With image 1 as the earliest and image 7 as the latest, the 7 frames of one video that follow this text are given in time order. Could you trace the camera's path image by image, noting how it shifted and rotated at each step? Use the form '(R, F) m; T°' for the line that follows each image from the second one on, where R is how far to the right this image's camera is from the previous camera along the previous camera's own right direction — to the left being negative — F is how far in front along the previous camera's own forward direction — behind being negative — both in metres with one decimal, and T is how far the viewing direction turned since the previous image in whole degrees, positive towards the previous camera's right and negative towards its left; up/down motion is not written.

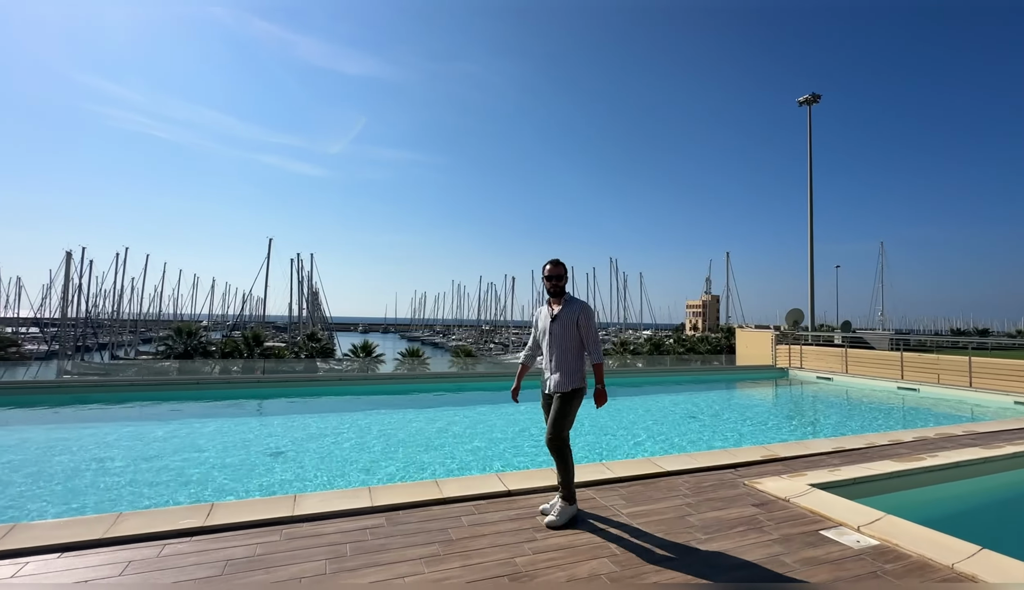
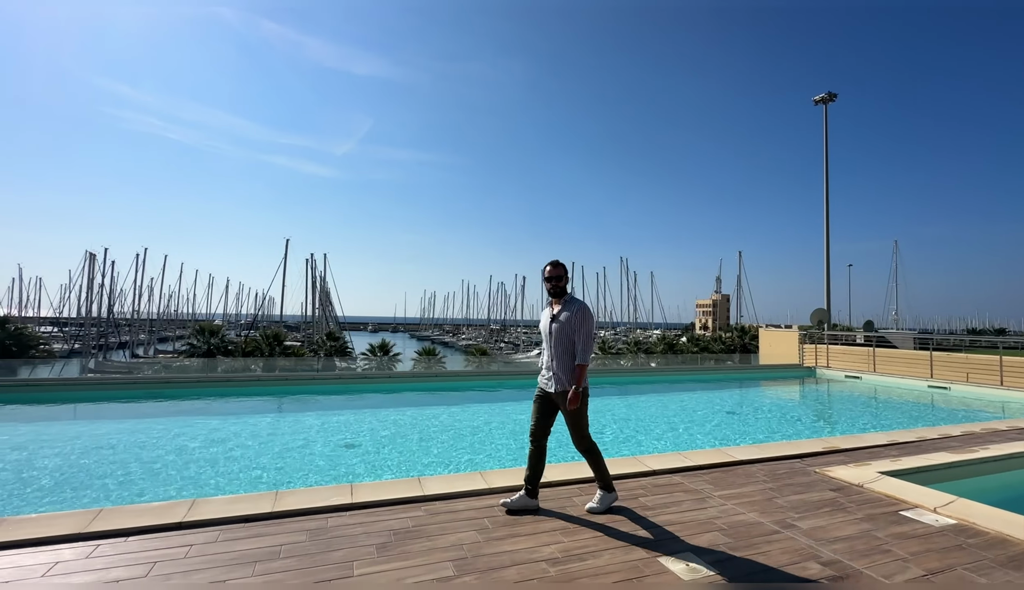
(-0.7, -0.4) m; -1°
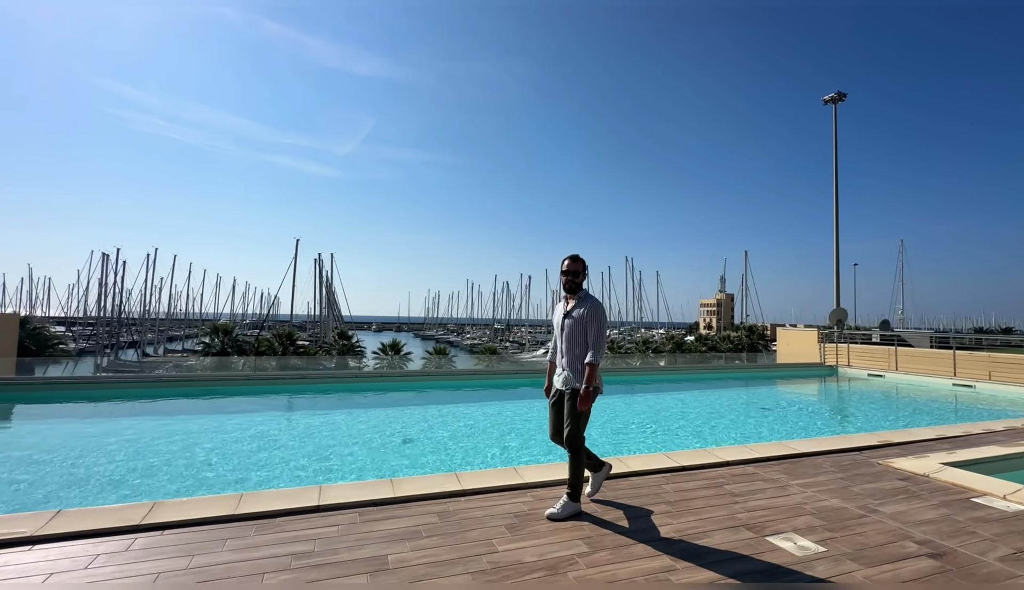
(-0.7, -0.2) m; 0°
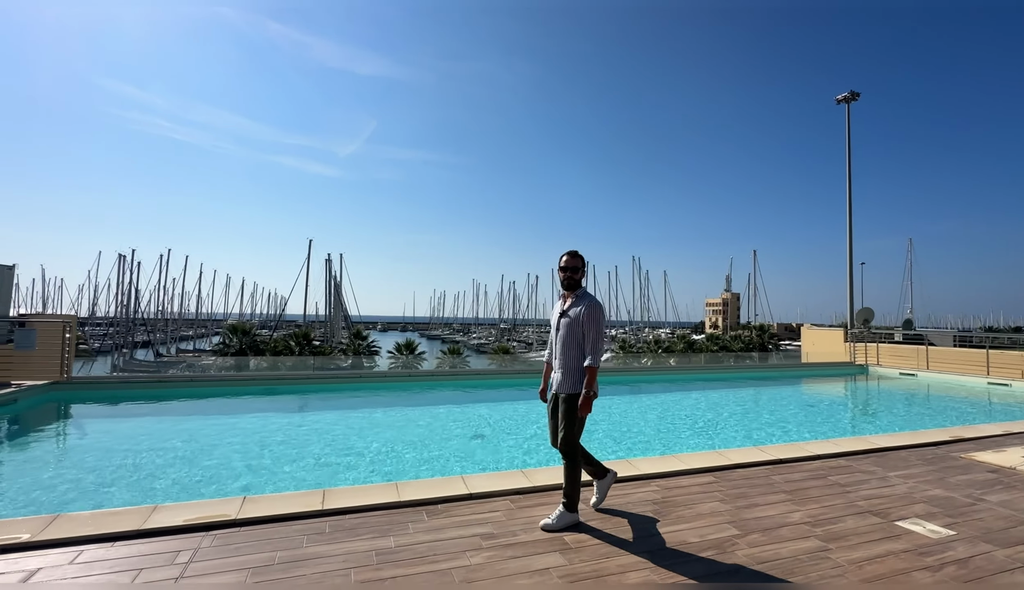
(-0.9, -0.3) m; 0°
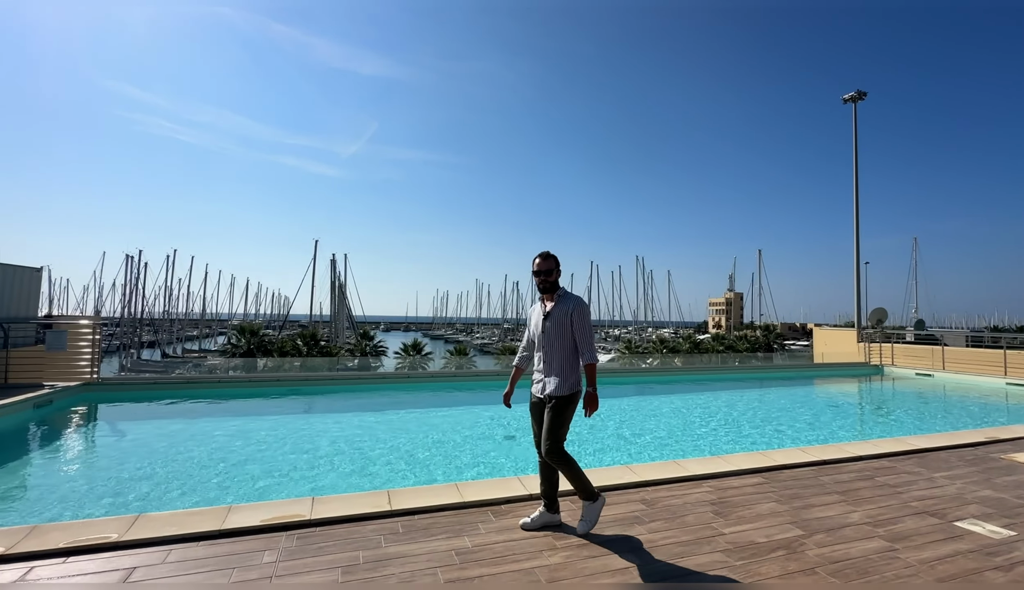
(-0.4, -0.1) m; 0°
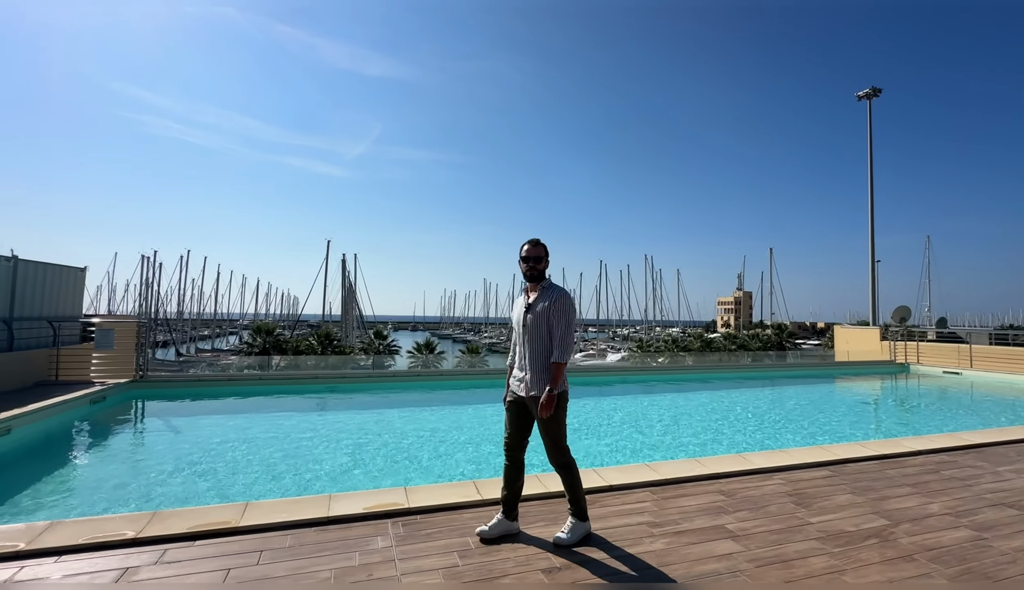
(-0.5, -0.1) m; -1°
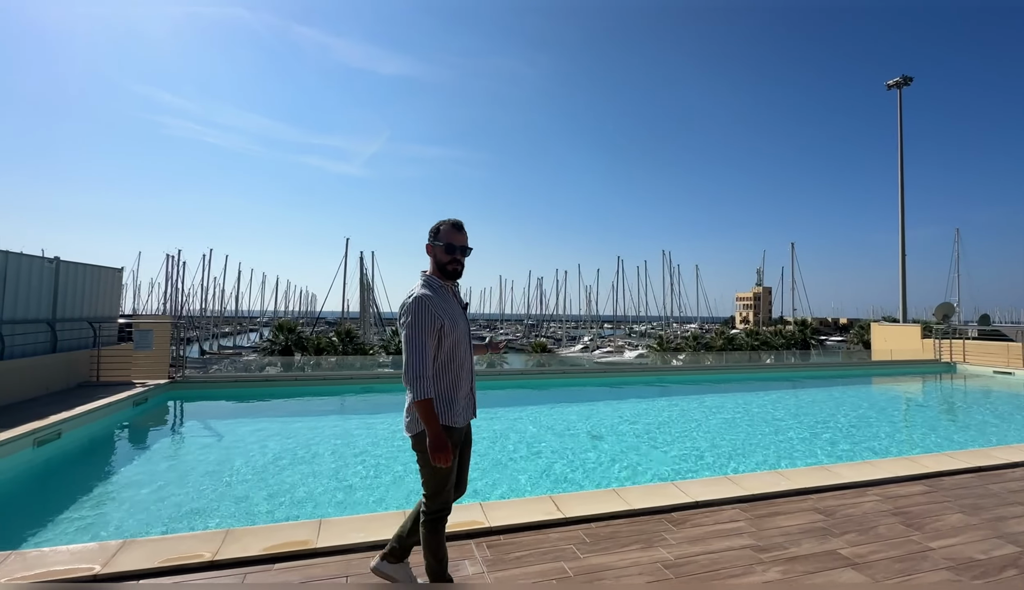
(-0.4, +0.2) m; -2°
